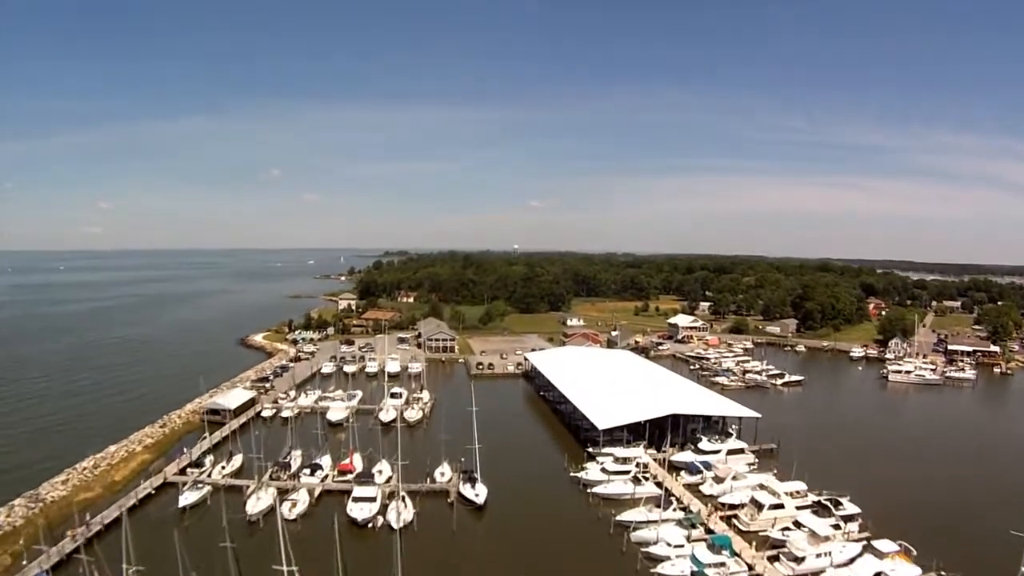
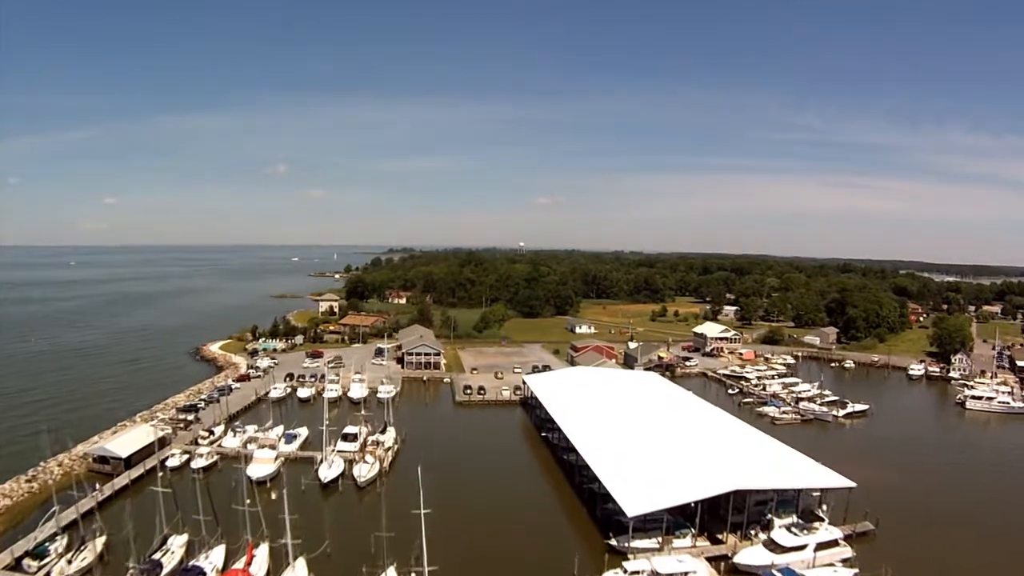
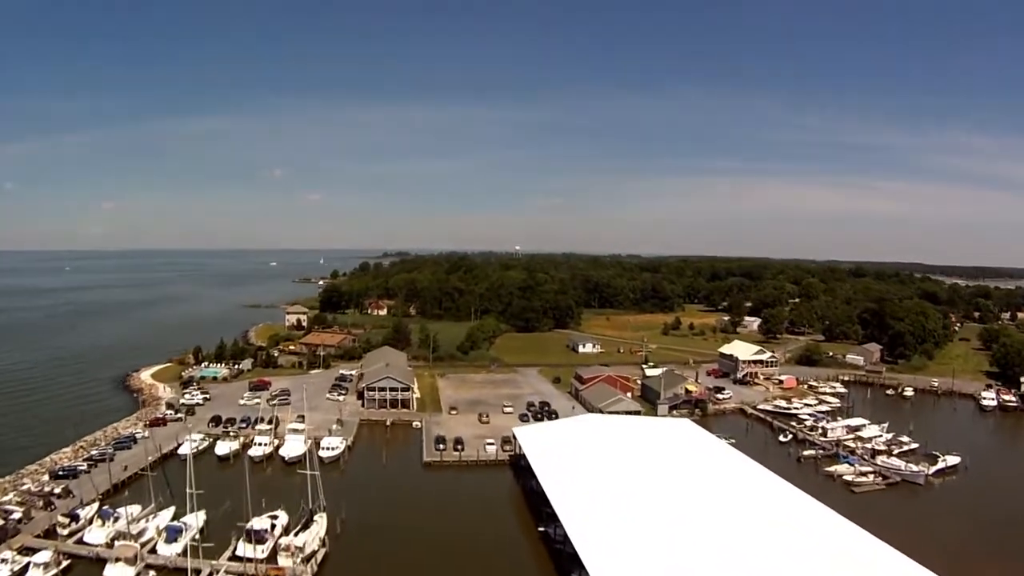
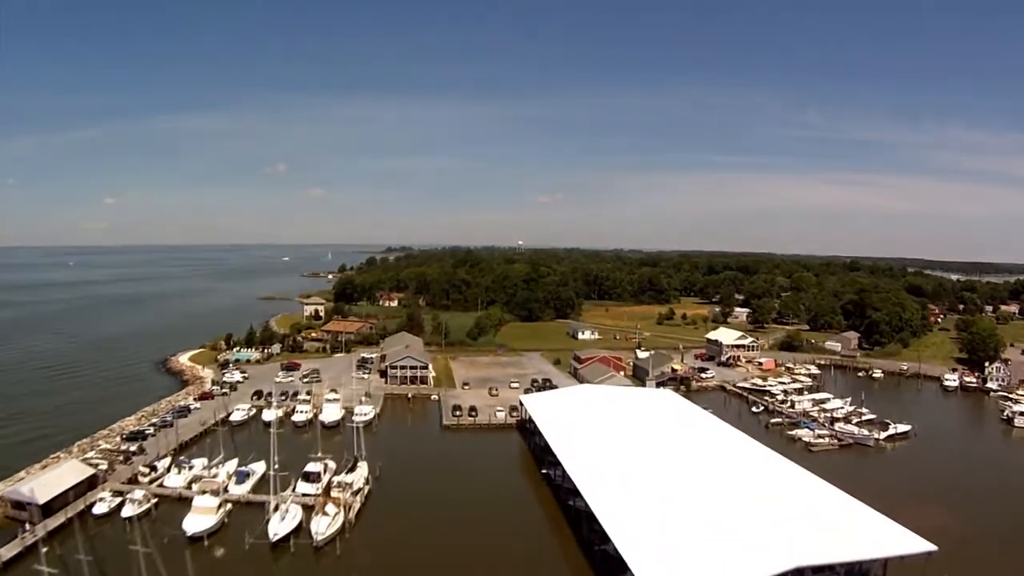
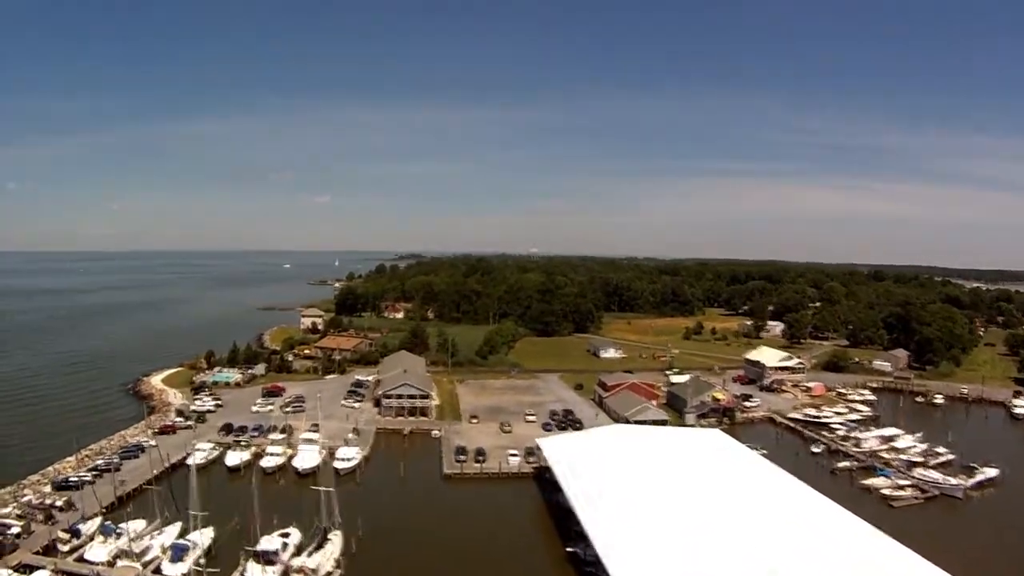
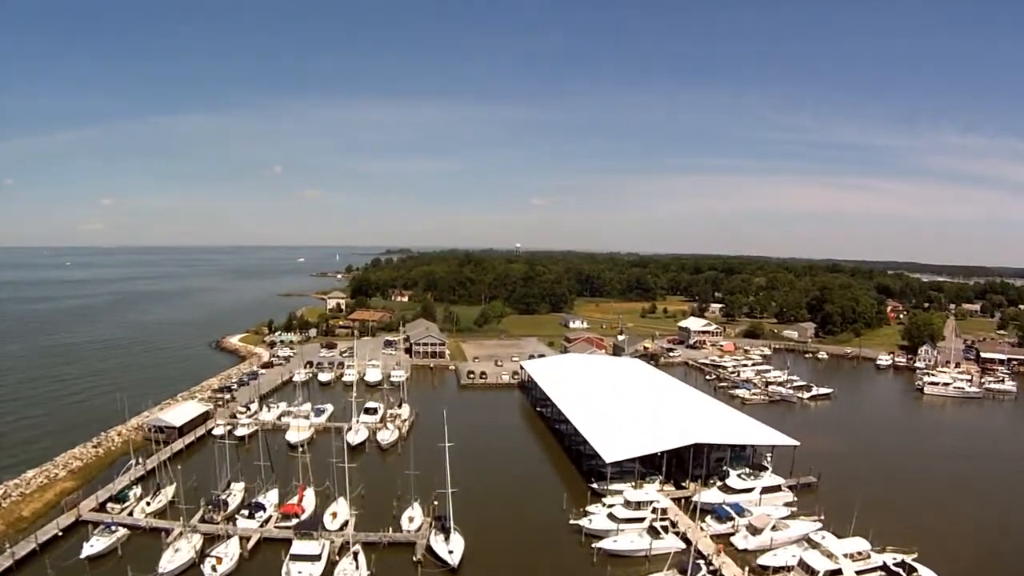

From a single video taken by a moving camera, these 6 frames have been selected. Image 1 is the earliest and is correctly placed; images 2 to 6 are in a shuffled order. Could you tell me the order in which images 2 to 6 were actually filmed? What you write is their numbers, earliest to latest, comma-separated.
6, 2, 4, 3, 5
